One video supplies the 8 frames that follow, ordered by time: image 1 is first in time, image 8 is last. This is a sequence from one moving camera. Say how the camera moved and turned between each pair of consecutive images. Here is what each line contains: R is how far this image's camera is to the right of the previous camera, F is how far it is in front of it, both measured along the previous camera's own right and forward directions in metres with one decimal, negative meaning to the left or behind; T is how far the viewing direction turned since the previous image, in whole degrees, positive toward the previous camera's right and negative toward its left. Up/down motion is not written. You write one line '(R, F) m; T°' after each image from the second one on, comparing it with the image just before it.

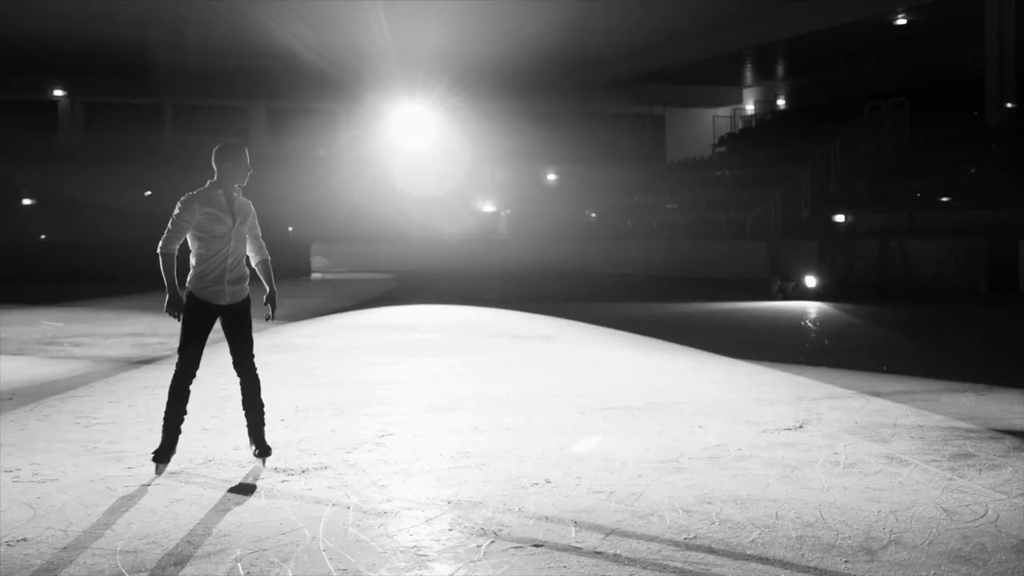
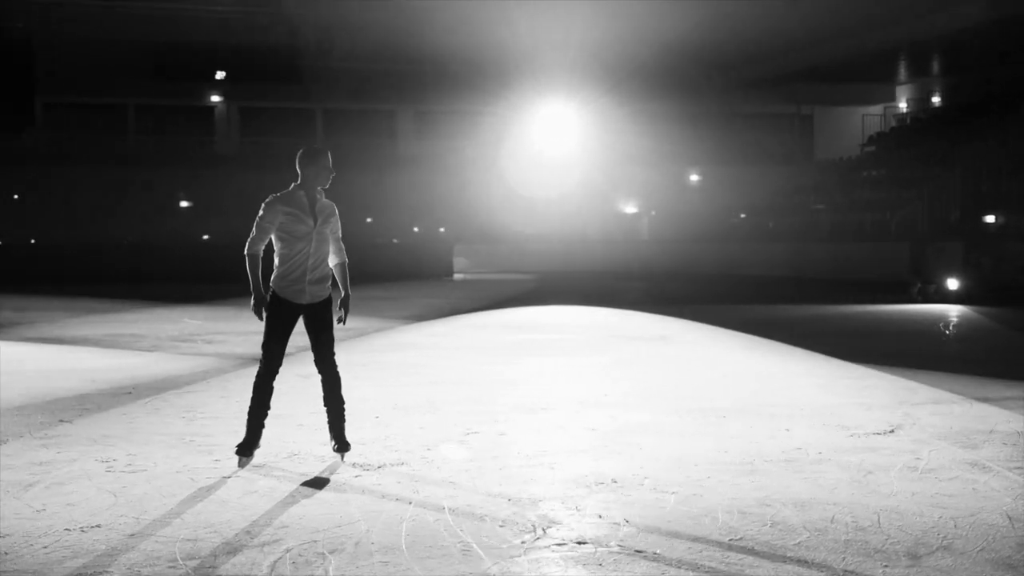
(+0.3, 0.0) m; -7°
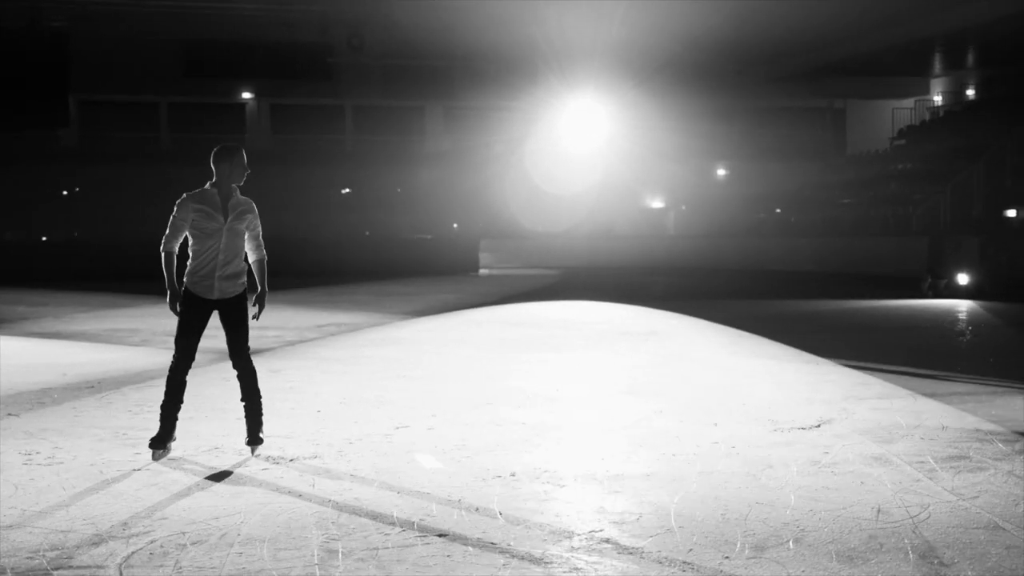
(+0.5, 0.0) m; -2°
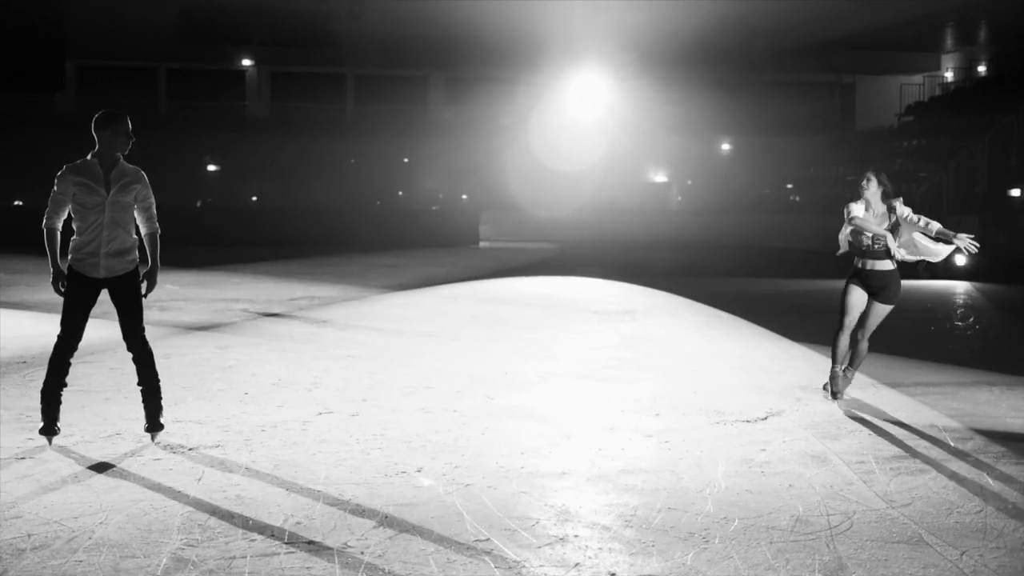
(+0.3, +0.4) m; -1°
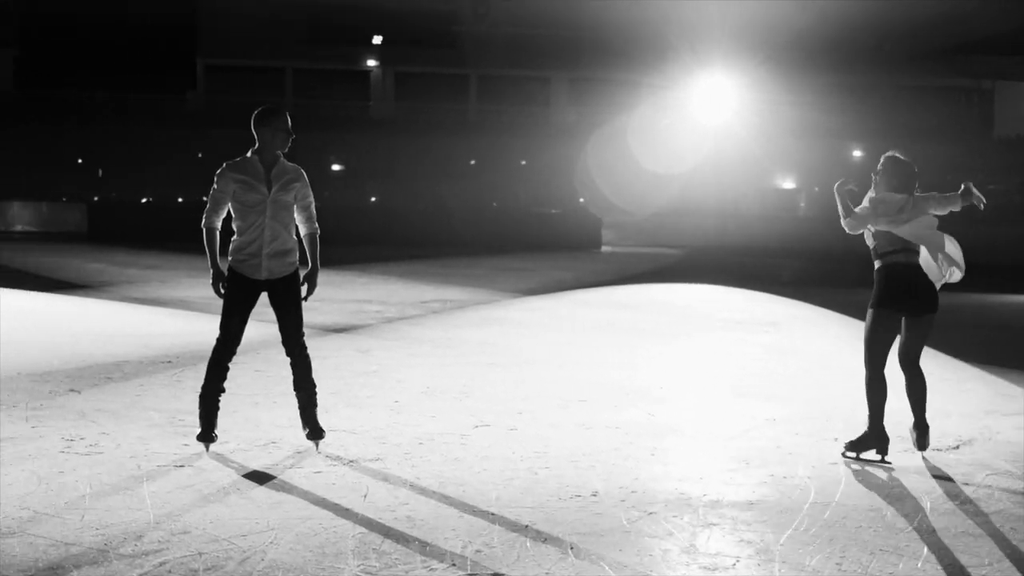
(-0.2, +0.3) m; -5°
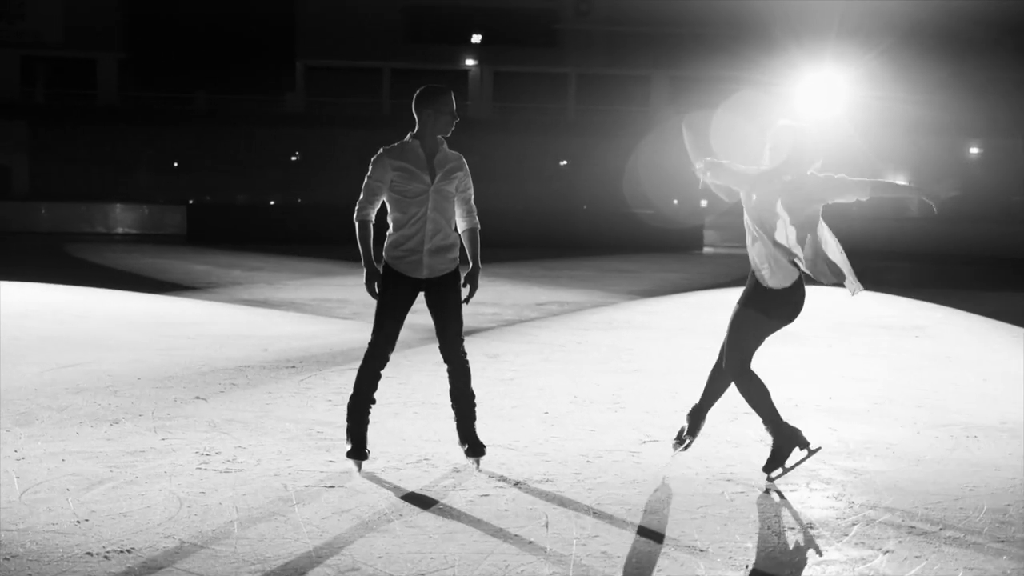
(-0.3, +0.5) m; -4°
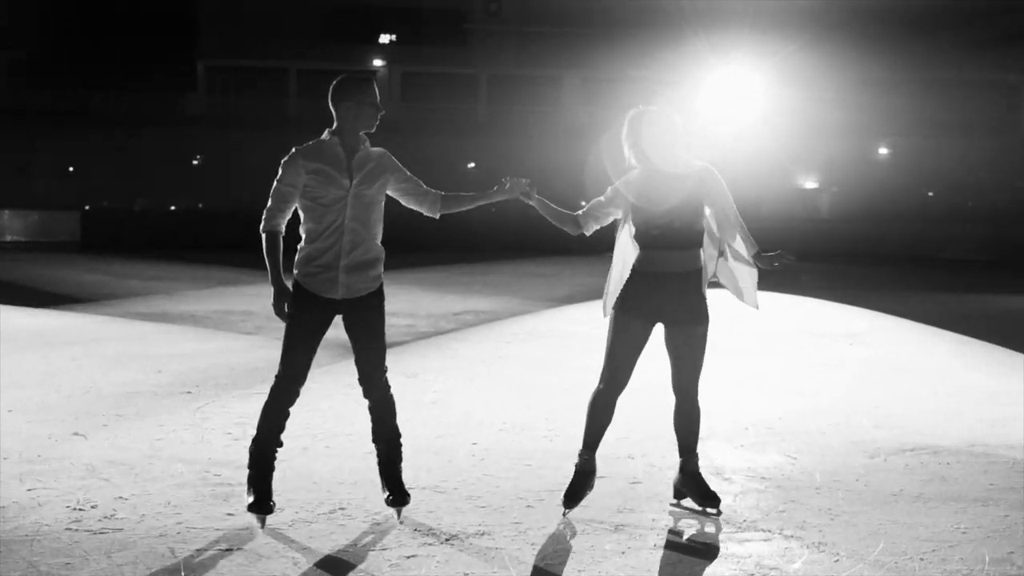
(0.0, +0.6) m; +4°
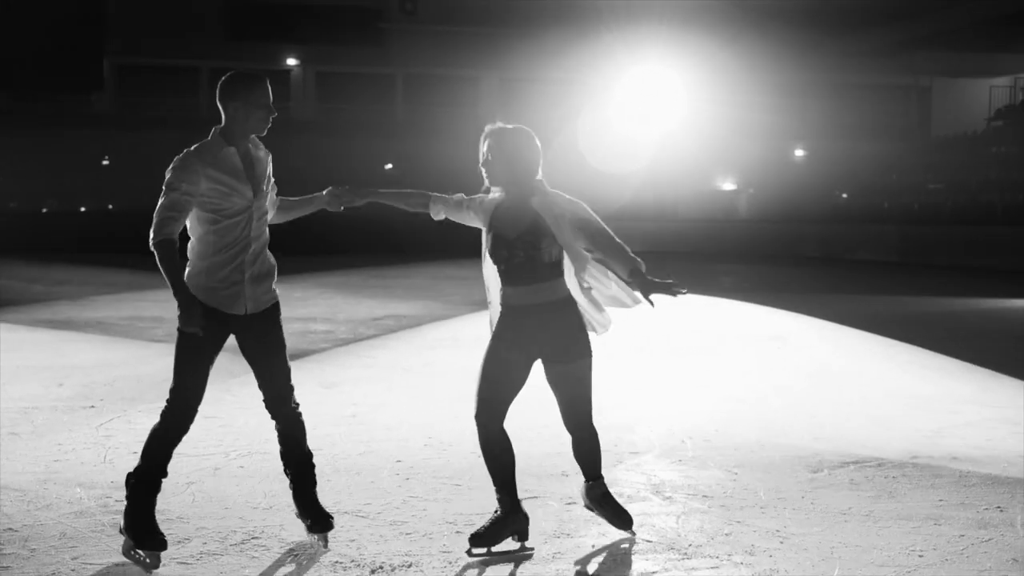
(0.0, +0.3) m; +4°
